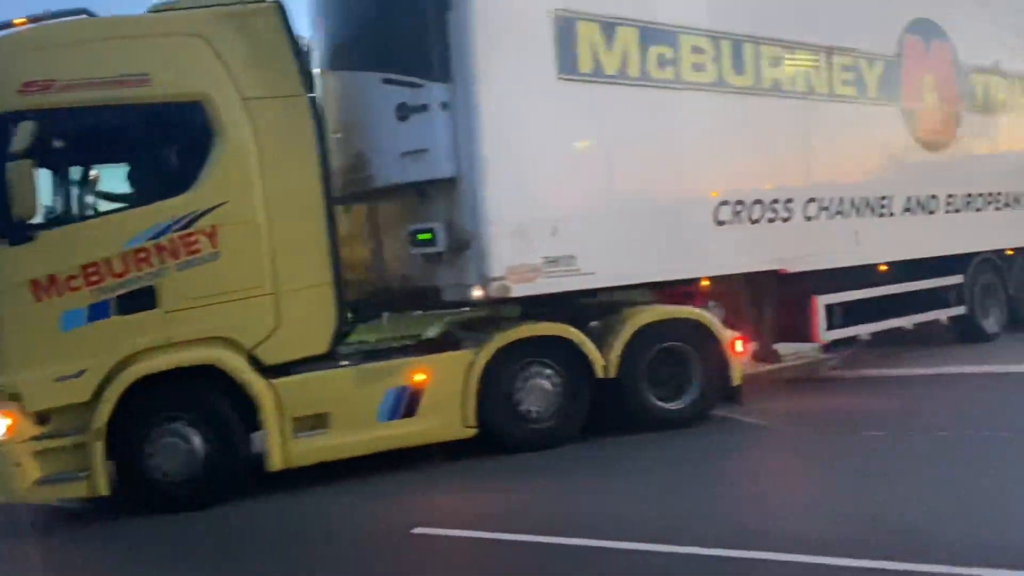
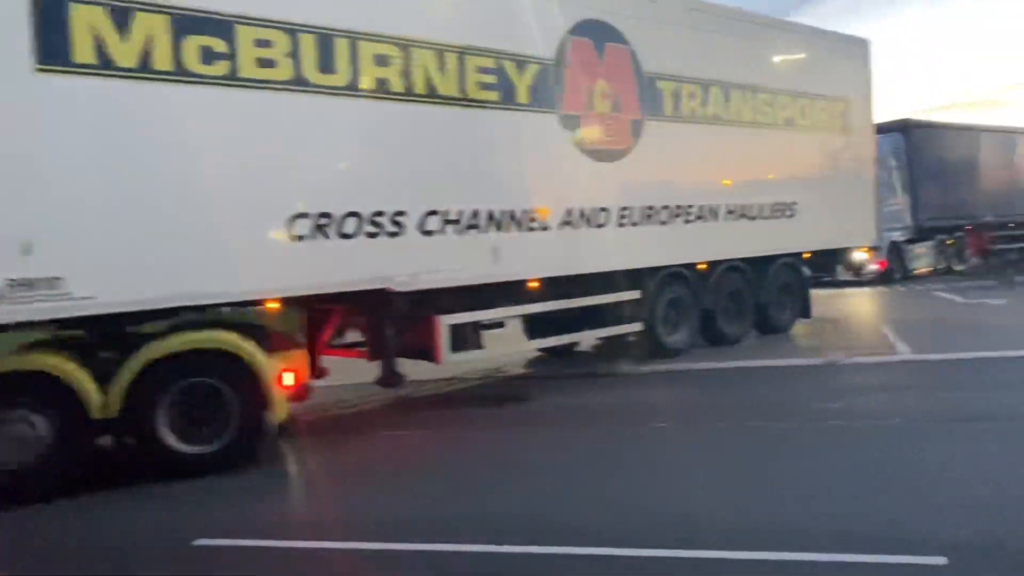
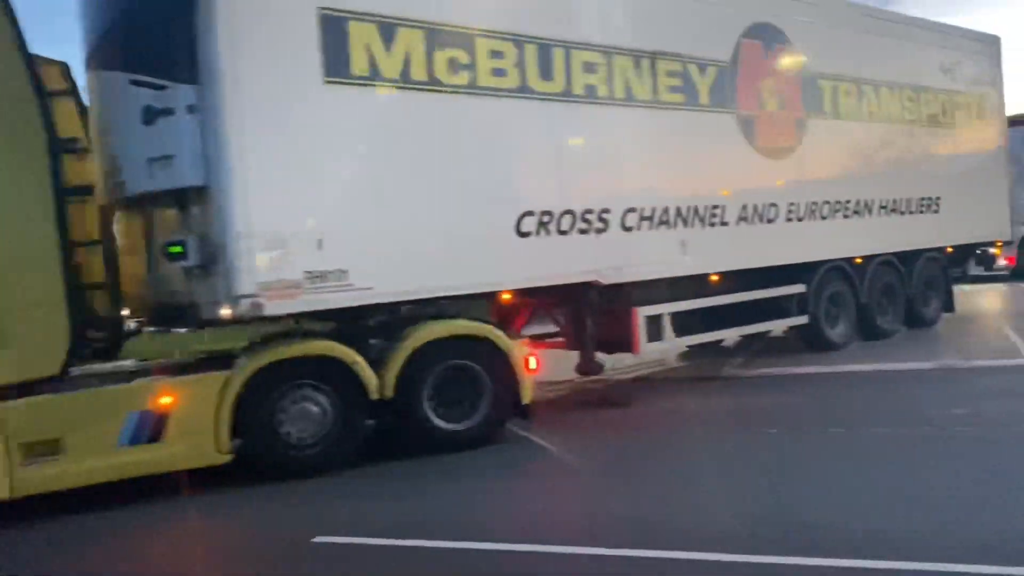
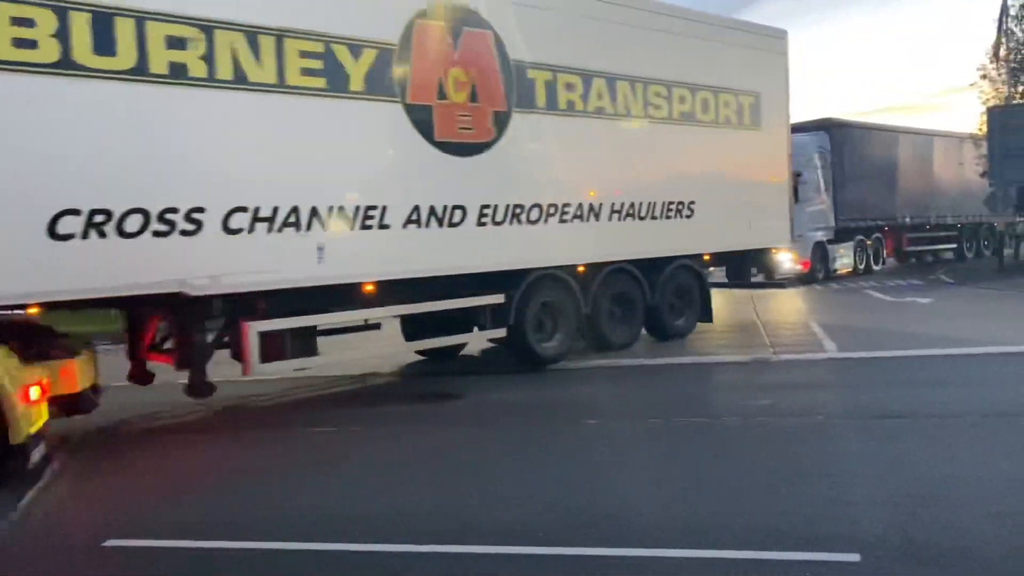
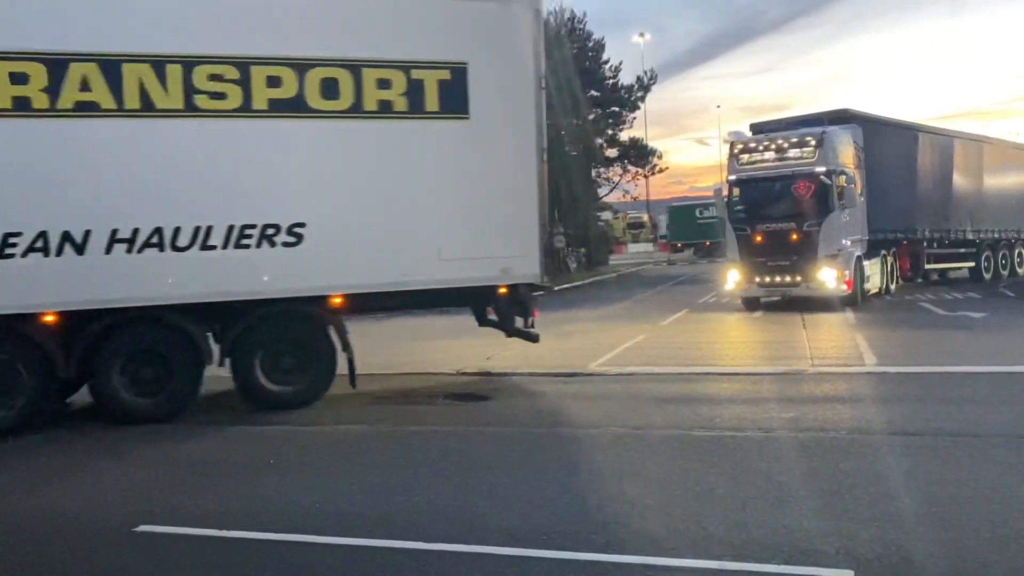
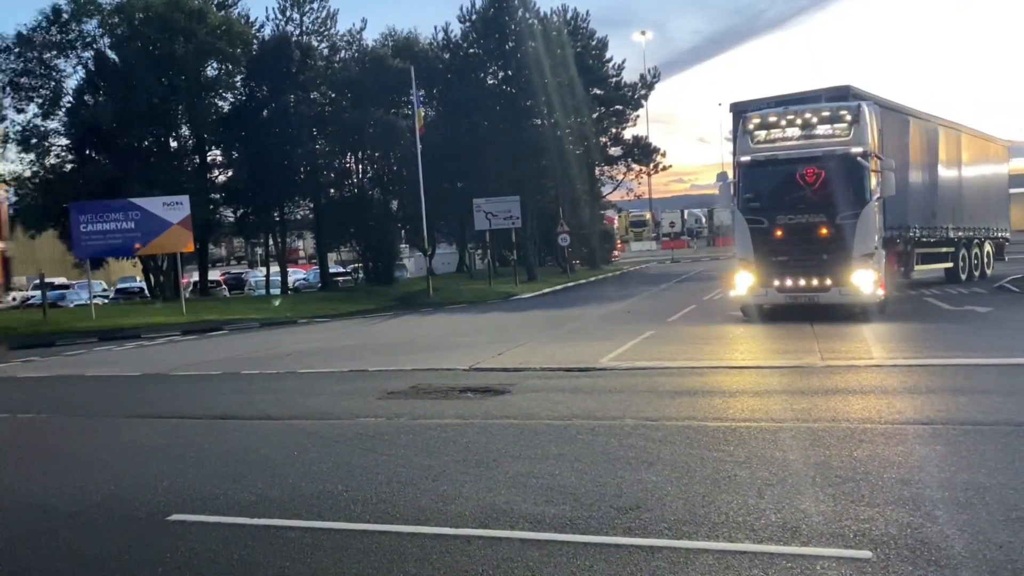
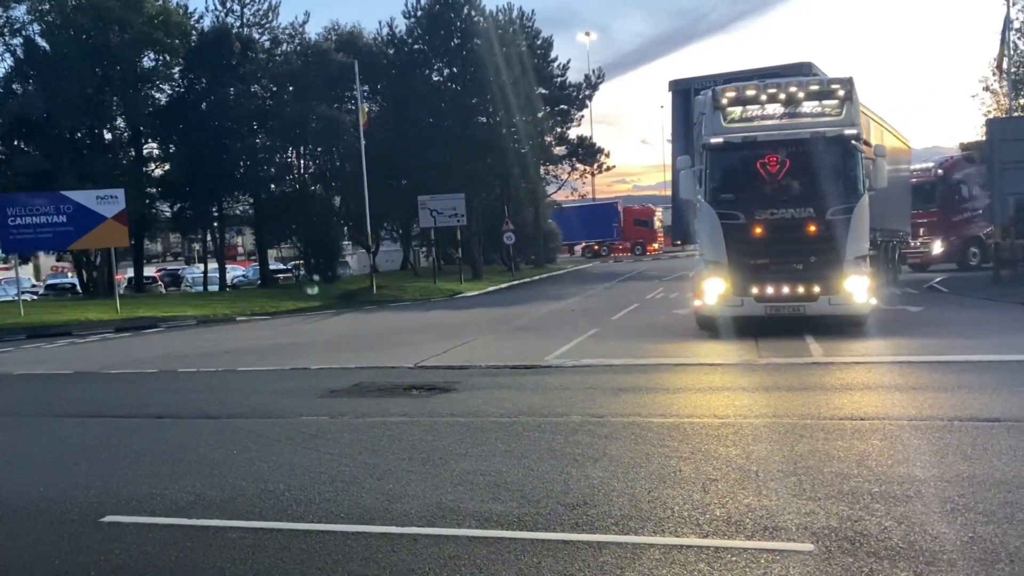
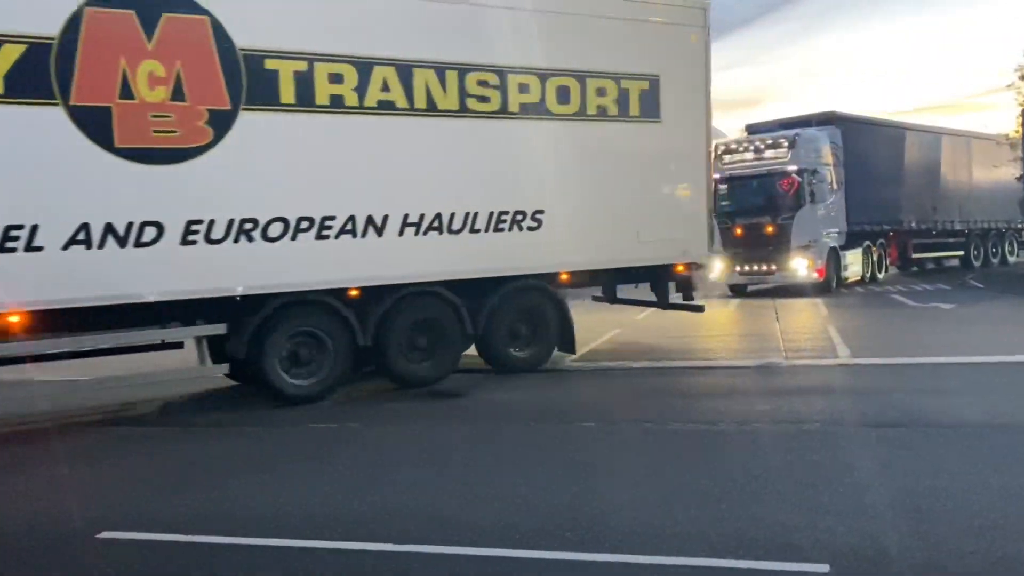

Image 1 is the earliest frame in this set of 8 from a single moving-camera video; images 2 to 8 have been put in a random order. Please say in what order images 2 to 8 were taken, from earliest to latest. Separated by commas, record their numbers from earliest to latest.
3, 2, 4, 8, 5, 6, 7
